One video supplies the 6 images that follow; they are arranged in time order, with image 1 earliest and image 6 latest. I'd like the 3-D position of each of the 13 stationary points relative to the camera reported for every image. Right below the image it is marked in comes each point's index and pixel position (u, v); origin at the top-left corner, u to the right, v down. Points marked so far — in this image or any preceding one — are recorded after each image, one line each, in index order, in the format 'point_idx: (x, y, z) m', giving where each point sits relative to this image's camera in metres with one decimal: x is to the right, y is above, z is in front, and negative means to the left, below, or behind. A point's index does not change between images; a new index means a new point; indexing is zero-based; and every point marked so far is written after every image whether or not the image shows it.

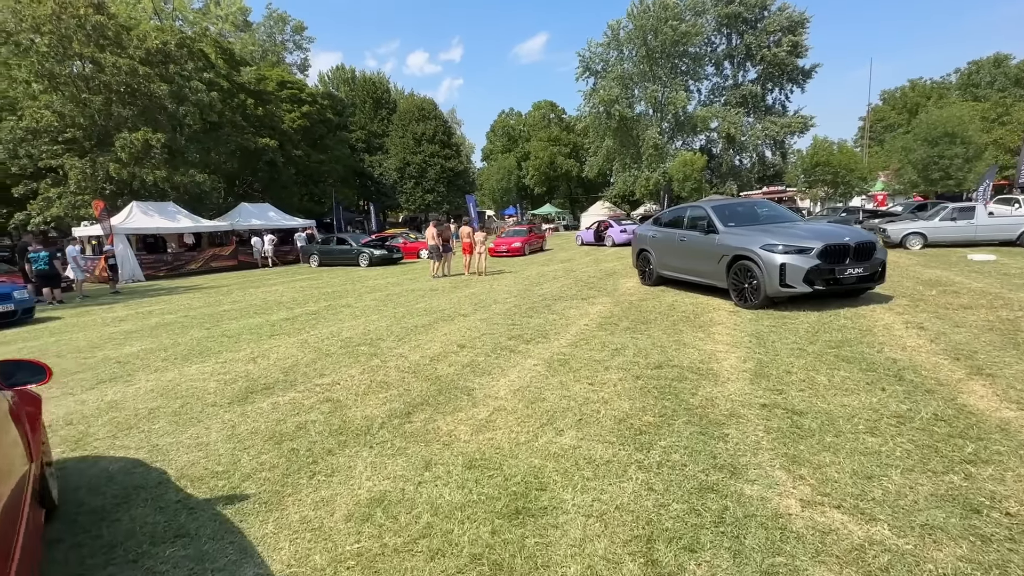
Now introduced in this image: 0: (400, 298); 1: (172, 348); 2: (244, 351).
0: (-2.7, -0.2, +11.2) m
1: (-5.1, -0.9, +7.0) m
2: (-3.8, -0.9, +6.7) m
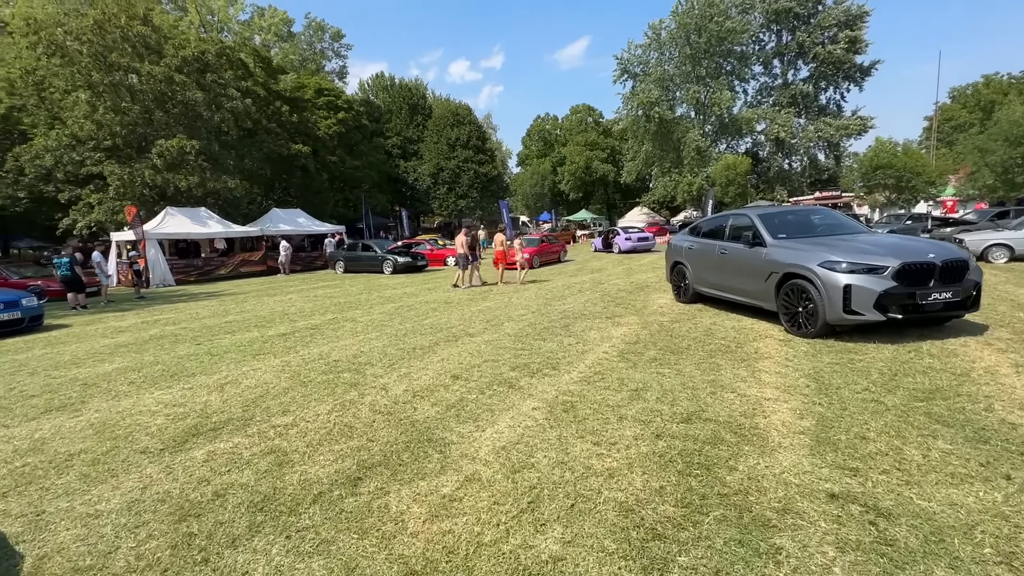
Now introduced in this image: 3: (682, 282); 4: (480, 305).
0: (-2.3, -0.5, +10.5) m
1: (-5.1, -1.1, +6.5) m
2: (-3.8, -1.1, +6.0) m
3: (+3.6, +0.1, +9.8) m
4: (-0.7, -0.4, +10.9) m
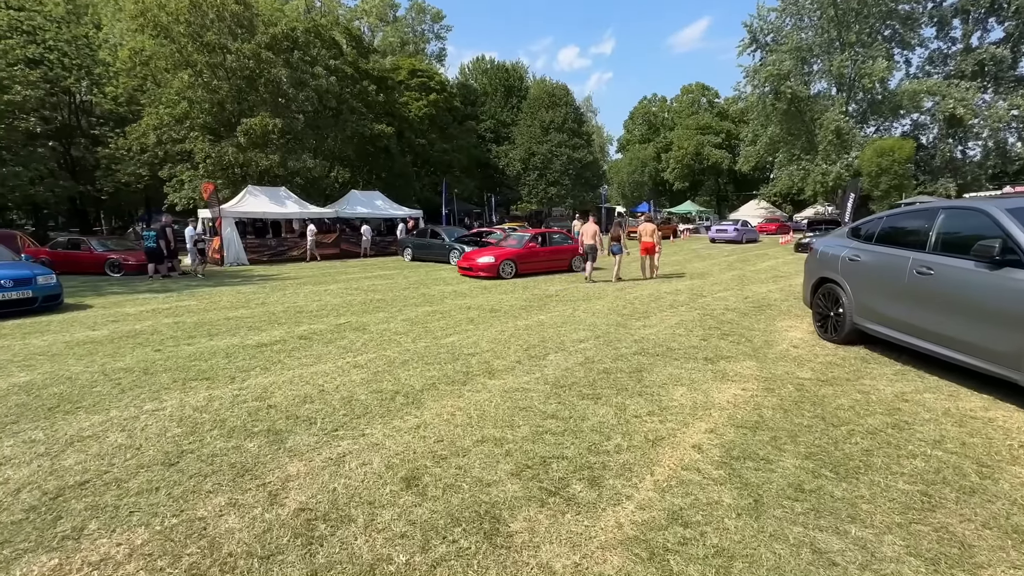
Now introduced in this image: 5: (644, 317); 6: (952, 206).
0: (-1.3, -0.6, +8.2) m
1: (-4.8, -1.0, +4.9) m
2: (-3.6, -1.1, +4.2) m
3: (+4.4, -0.3, +6.4) m
4: (+0.4, -0.5, +8.3) m
5: (+2.3, -0.5, +8.2) m
6: (+4.7, +0.9, +5.0) m
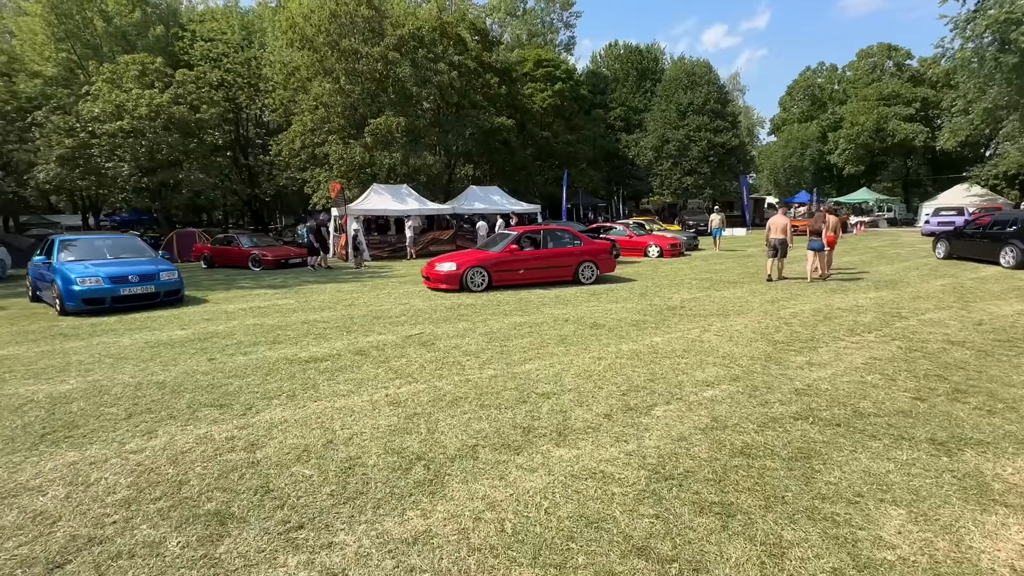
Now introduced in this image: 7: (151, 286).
0: (+0.2, -0.7, +6.7) m
1: (-4.1, -1.1, +4.4) m
2: (-3.2, -1.2, +3.5) m
3: (+5.1, -0.6, +3.4) m
4: (+1.8, -0.7, +6.3) m
5: (+3.7, -0.7, +5.7) m
6: (+5.2, +0.6, +2.0) m
7: (-7.0, 0.0, +9.1) m
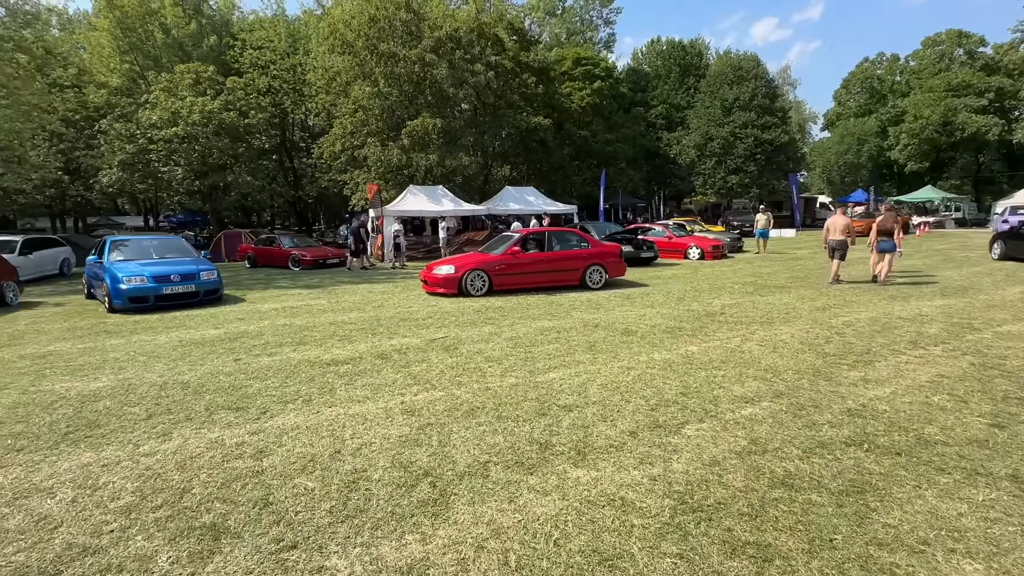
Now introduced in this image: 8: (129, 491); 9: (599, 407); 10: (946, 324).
0: (+0.6, -0.8, +6.4) m
1: (-3.9, -1.1, +4.5) m
2: (-3.1, -1.2, +3.5) m
3: (+5.2, -0.7, +2.7) m
4: (+2.1, -0.8, +5.9) m
5: (+3.9, -0.8, +5.2) m
6: (+5.1, +0.5, +1.3) m
7: (-6.5, +0.1, +9.4) m
8: (-2.4, -1.3, +3.0) m
9: (+0.8, -1.1, +4.2) m
10: (+6.3, -0.5, +6.8) m
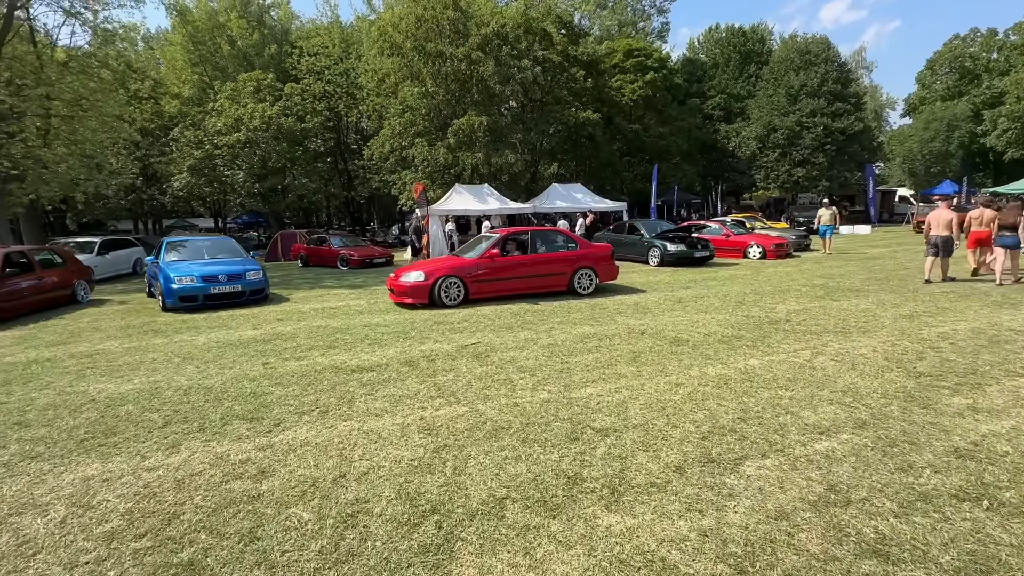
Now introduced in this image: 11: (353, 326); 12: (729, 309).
0: (+1.0, -0.8, +5.9) m
1: (-3.7, -1.1, +4.5) m
2: (-2.9, -1.3, +3.3) m
3: (+5.3, -0.8, +1.7) m
4: (+2.5, -0.9, +5.2) m
5: (+4.2, -0.9, +4.3) m
6: (+5.0, +0.4, +0.3) m
7: (-5.6, +0.1, +9.6) m
8: (-2.3, -1.3, +2.8) m
9: (+1.0, -1.1, +3.7) m
10: (+6.7, -0.6, +5.6) m
11: (-2.6, -0.6, +7.6) m
12: (+3.8, -0.4, +8.2) m
